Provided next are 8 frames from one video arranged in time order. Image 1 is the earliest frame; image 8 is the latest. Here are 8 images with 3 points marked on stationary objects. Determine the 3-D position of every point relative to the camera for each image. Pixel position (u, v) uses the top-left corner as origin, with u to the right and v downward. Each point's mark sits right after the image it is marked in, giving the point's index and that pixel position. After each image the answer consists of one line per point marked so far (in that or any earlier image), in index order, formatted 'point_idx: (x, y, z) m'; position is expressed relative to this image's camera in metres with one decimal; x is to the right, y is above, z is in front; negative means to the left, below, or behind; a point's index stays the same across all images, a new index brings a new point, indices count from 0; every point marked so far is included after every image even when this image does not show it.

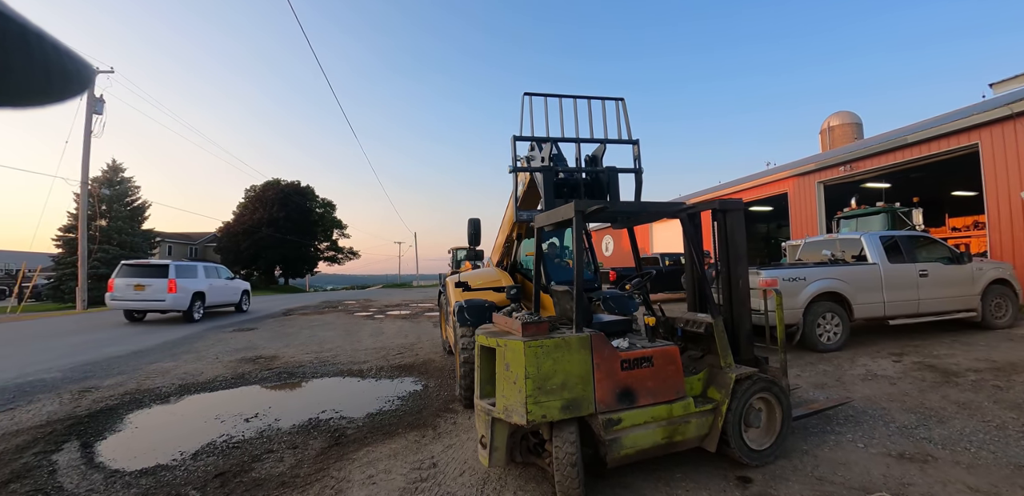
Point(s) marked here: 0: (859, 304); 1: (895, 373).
0: (+4.3, -0.7, +4.8) m
1: (+4.0, -1.3, +4.0) m
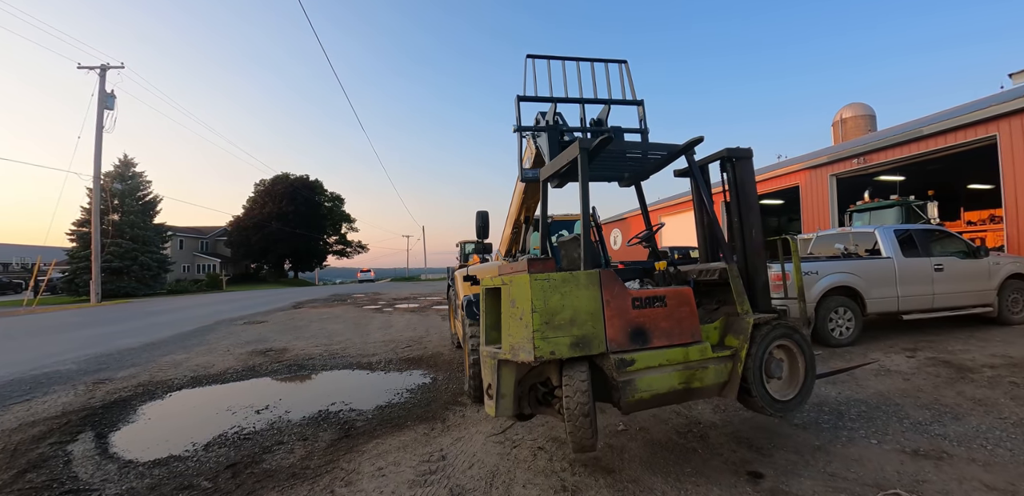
0: (+4.4, -0.6, +4.7) m
1: (+4.0, -1.2, +4.0) m
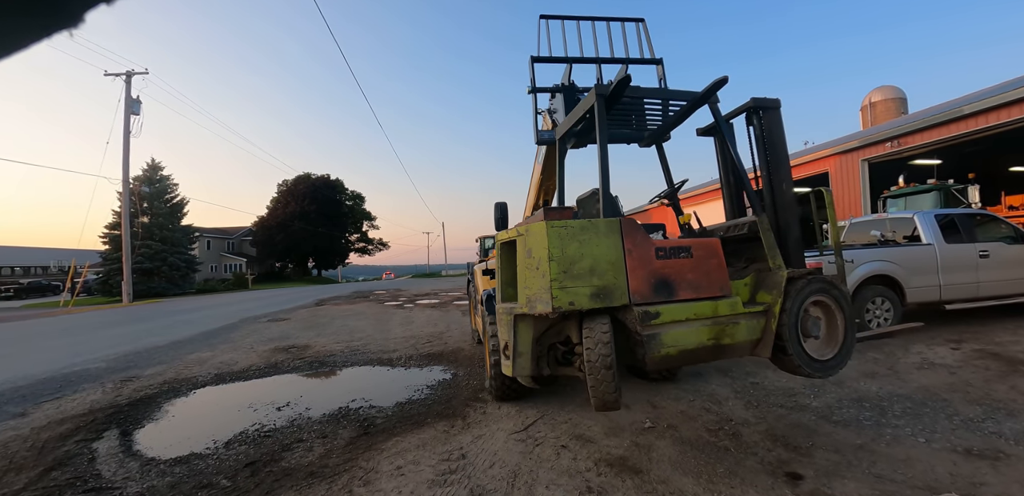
0: (+4.6, -0.5, +4.5) m
1: (+4.2, -1.1, +3.7) m
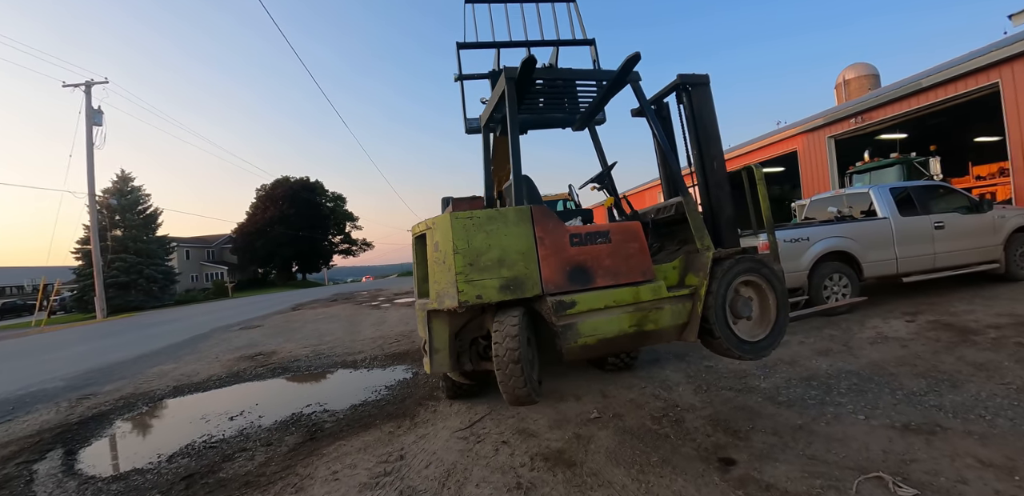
0: (+4.1, -0.2, +4.4) m
1: (+3.8, -0.8, +3.7) m
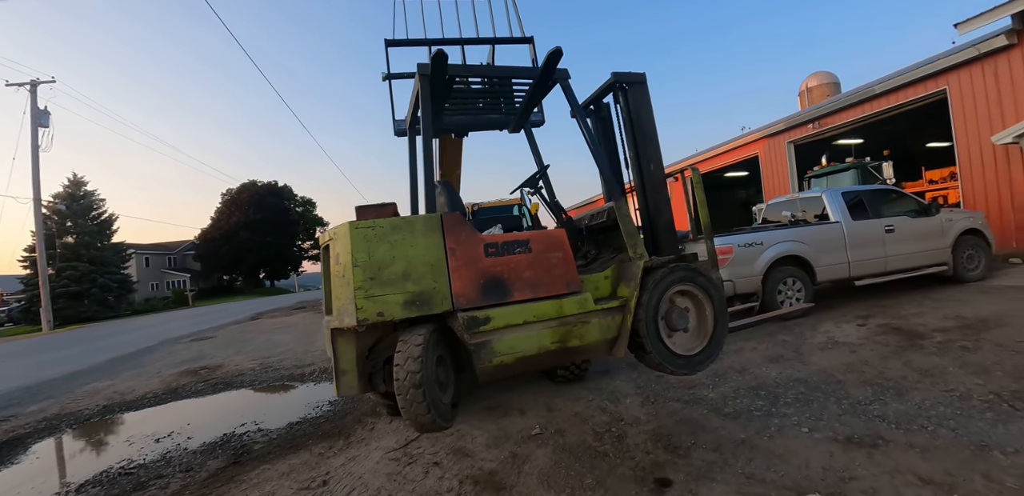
0: (+3.5, -0.2, +4.4) m
1: (+3.2, -0.9, +3.6) m
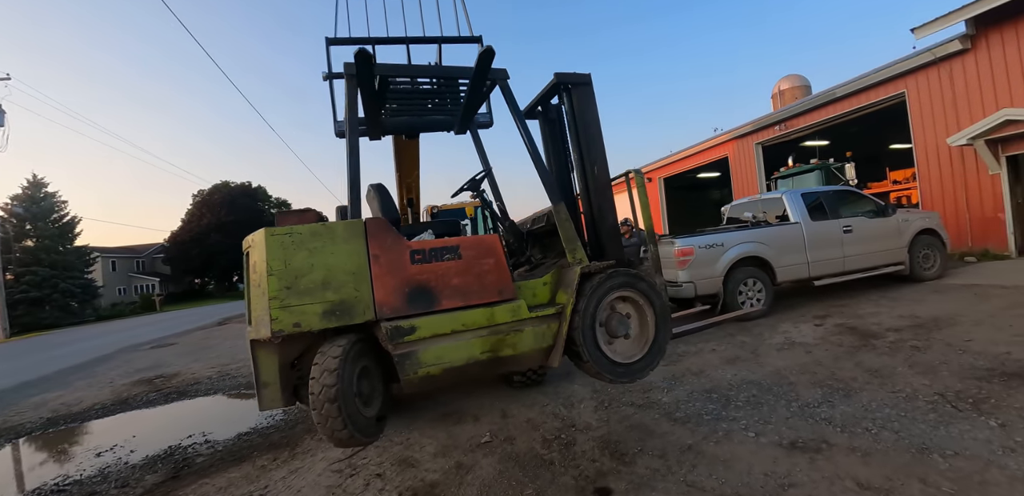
0: (+3.1, -0.2, +4.4) m
1: (+2.8, -0.9, +3.6) m
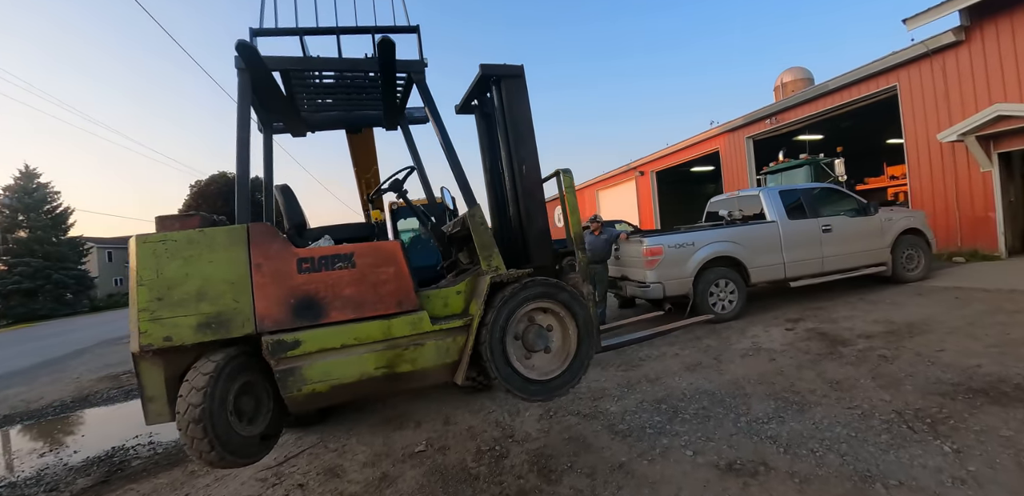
0: (+2.7, -0.2, +4.2) m
1: (+2.4, -0.9, +3.5) m
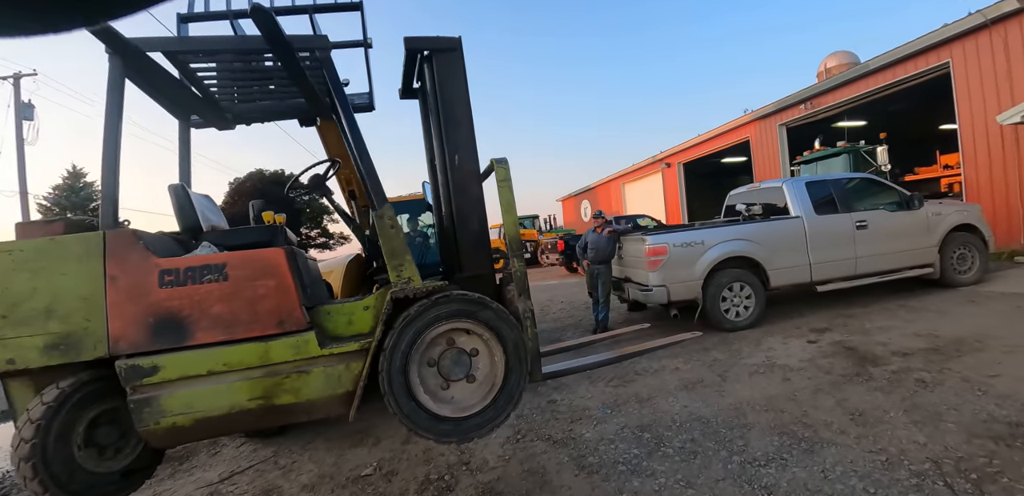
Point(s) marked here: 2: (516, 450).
0: (+2.5, -0.2, +3.7) m
1: (+2.2, -0.9, +3.0) m
2: (0.0, -1.2, +2.3) m
